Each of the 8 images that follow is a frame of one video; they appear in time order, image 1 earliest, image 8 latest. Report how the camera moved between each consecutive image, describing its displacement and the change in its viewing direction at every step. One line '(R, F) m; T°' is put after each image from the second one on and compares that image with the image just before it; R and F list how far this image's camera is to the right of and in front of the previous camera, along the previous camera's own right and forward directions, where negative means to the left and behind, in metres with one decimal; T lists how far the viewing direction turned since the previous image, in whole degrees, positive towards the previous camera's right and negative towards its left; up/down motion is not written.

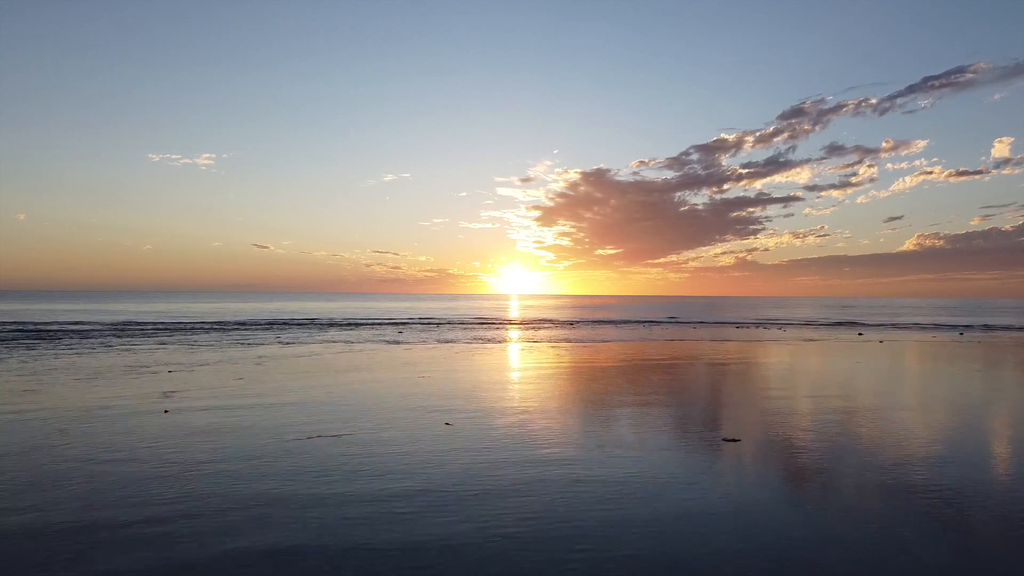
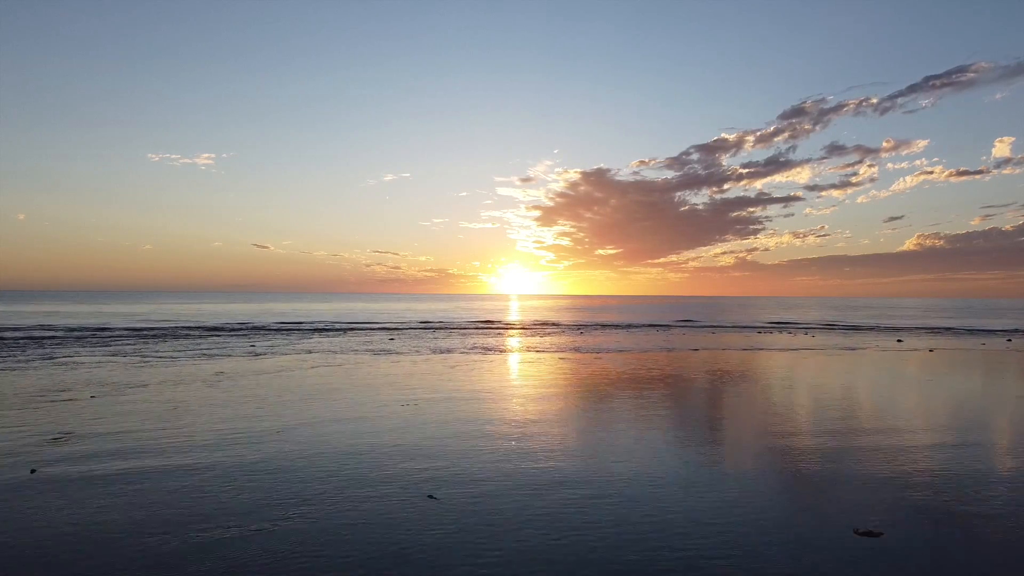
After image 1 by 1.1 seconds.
(0.0, +2.6) m; 0°
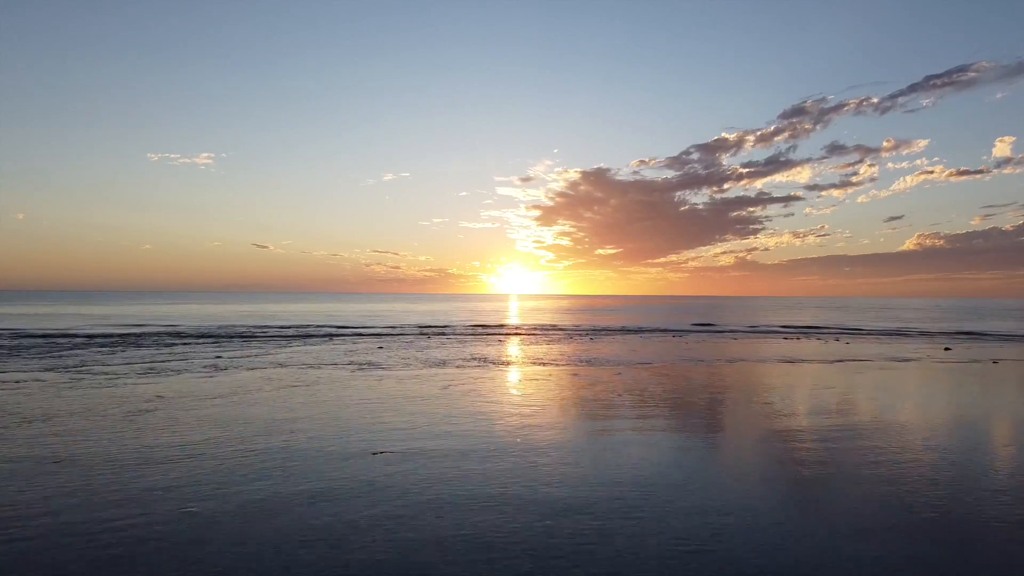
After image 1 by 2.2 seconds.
(0.0, +2.8) m; 0°
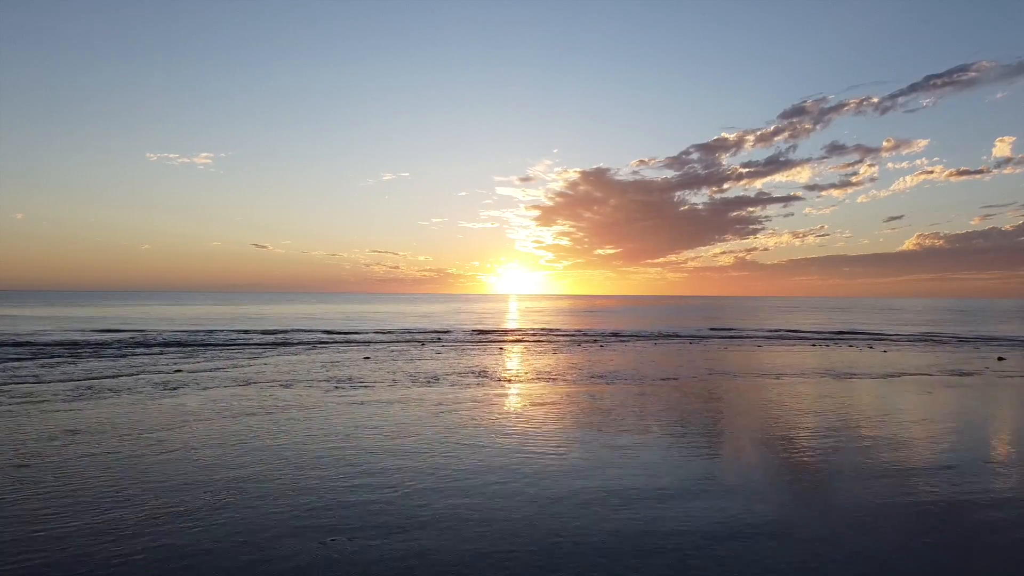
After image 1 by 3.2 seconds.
(-0.1, +2.6) m; 0°
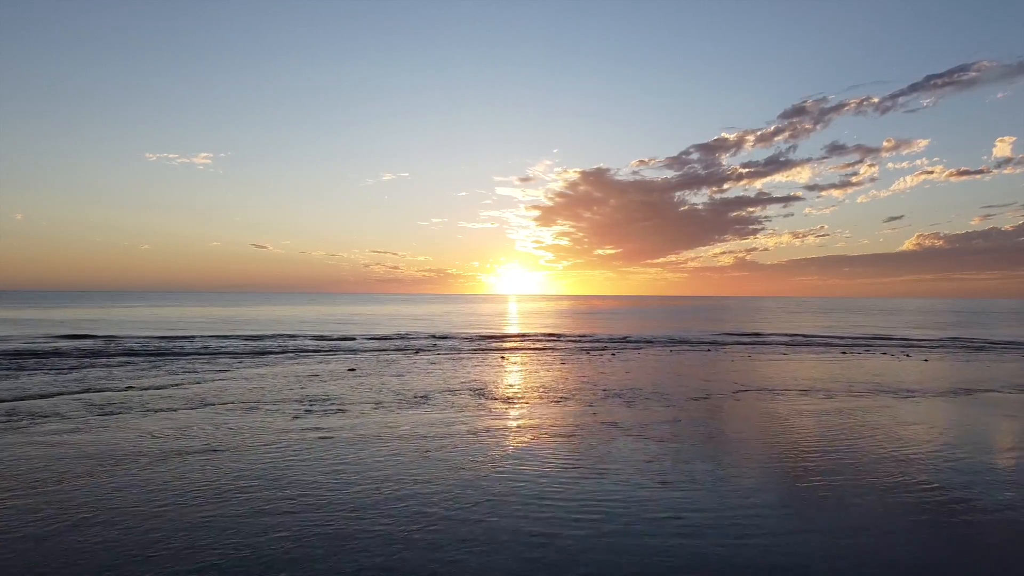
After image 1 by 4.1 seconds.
(-0.1, +2.5) m; 0°
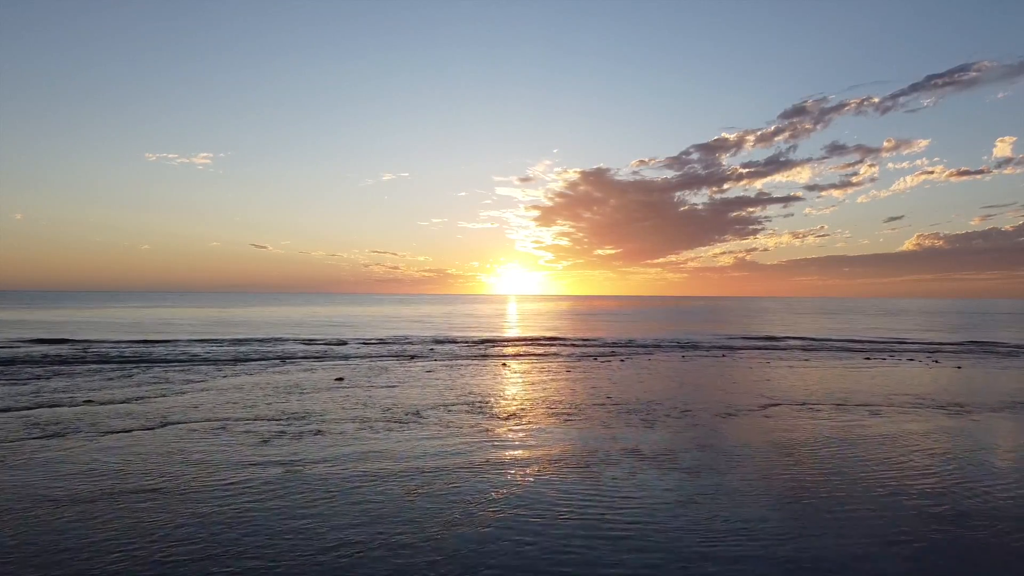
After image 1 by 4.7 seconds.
(-0.1, +1.7) m; 0°
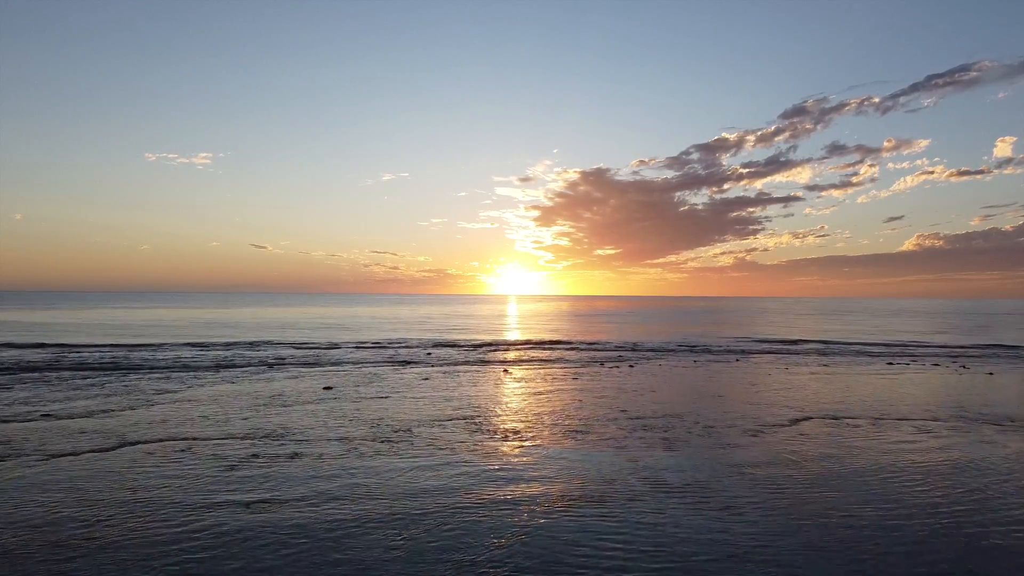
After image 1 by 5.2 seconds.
(-0.1, +1.5) m; 0°
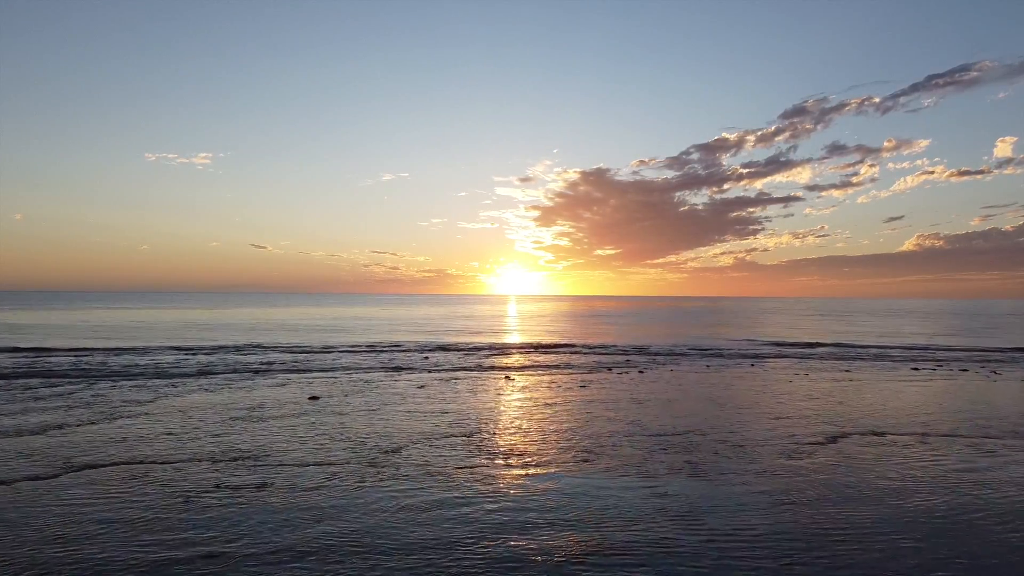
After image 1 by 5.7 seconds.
(-0.1, +1.5) m; 0°
